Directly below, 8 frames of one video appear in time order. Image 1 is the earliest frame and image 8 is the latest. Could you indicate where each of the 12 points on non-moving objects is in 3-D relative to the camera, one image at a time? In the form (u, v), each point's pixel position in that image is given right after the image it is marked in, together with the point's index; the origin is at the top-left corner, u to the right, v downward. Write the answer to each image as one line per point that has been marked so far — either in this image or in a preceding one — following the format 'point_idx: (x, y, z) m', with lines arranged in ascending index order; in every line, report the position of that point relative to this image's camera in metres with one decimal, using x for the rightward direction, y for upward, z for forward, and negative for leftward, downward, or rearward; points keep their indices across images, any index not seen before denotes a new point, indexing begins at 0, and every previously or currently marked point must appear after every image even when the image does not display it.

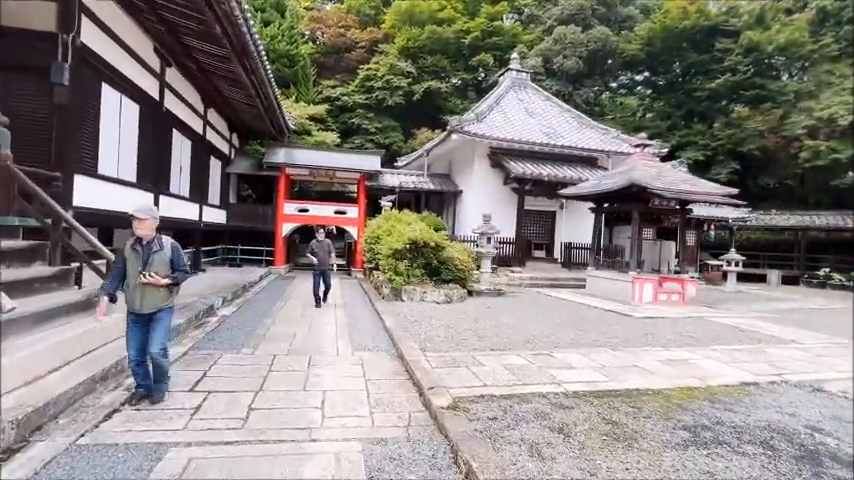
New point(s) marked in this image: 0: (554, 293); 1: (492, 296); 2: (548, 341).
0: (+3.2, -1.3, +11.0) m
1: (+1.5, -1.3, +9.8) m
2: (+1.6, -1.4, +5.8) m
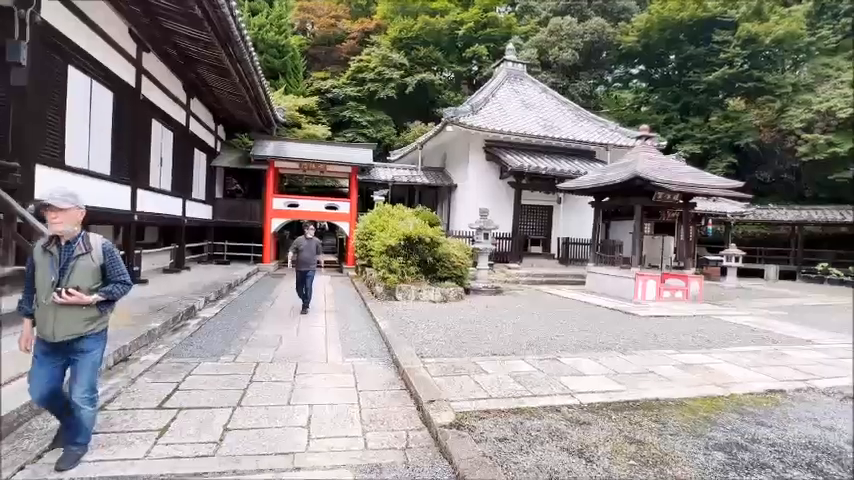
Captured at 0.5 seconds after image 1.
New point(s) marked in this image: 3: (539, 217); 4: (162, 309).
0: (+3.1, -1.2, +10.7) m
1: (+1.4, -1.2, +9.5) m
2: (+1.6, -1.3, +5.4) m
3: (+3.6, +0.8, +14.2) m
4: (-3.7, -1.0, +6.1) m
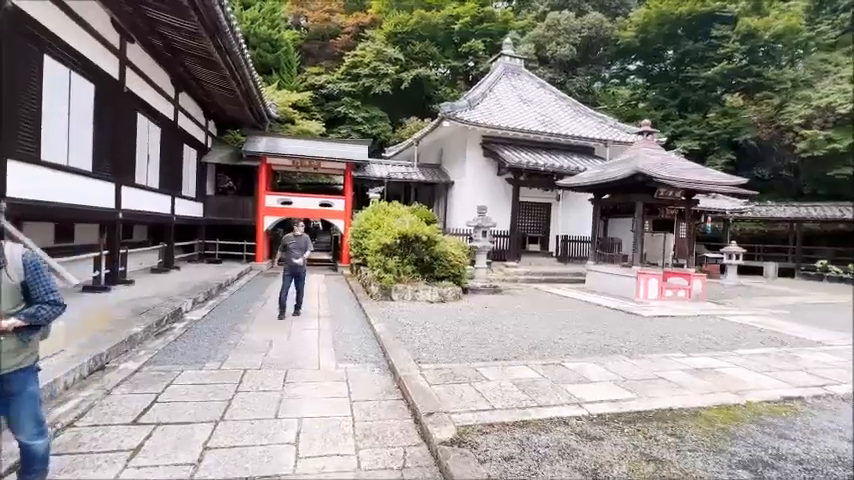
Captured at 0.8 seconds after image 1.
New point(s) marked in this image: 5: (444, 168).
0: (+3.0, -1.2, +10.4) m
1: (+1.3, -1.1, +9.2) m
2: (+1.5, -1.3, +5.2) m
3: (+3.5, +0.8, +14.0) m
4: (-3.8, -1.0, +5.8) m
5: (+0.6, +2.5, +15.3) m
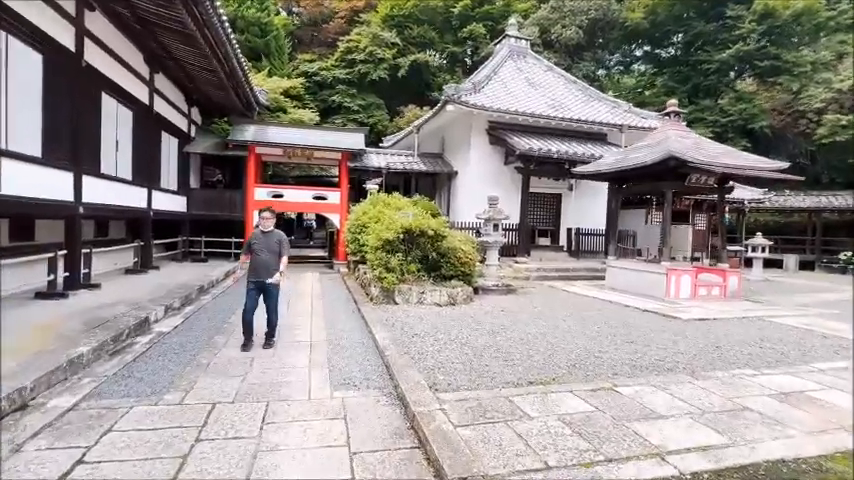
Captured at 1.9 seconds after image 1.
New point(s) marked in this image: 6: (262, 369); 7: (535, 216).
0: (+3.1, -1.0, +9.5) m
1: (+1.4, -1.0, +8.3) m
2: (+1.7, -1.2, +4.2) m
3: (+3.6, +1.0, +13.1) m
4: (-3.6, -0.9, +4.9) m
5: (+0.7, +2.7, +14.3) m
6: (-1.6, -1.2, +4.2) m
7: (+3.2, +0.7, +13.0) m
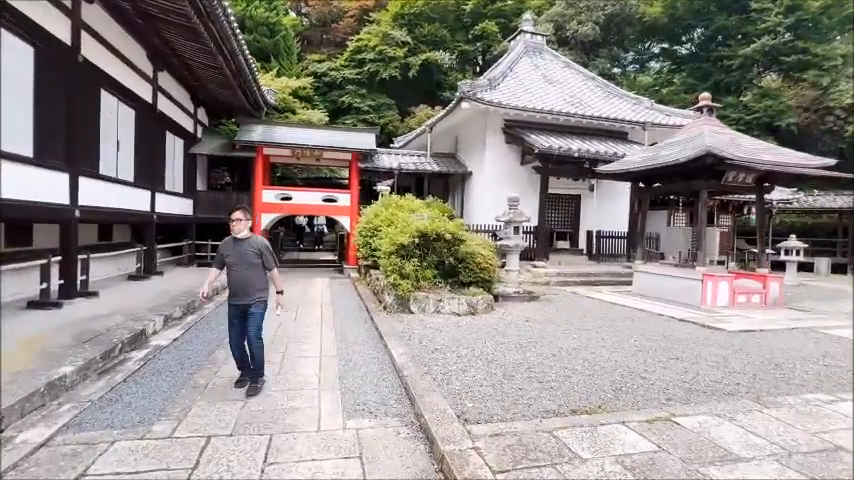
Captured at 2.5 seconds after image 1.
0: (+3.4, -1.1, +8.9) m
1: (+1.7, -1.1, +7.8) m
2: (+1.9, -1.3, +3.7) m
3: (+4.0, +0.9, +12.5) m
4: (-3.4, -1.0, +4.4) m
5: (+1.1, +2.6, +13.8) m
6: (-1.4, -1.3, +3.7) m
7: (+3.6, +0.6, +12.4) m
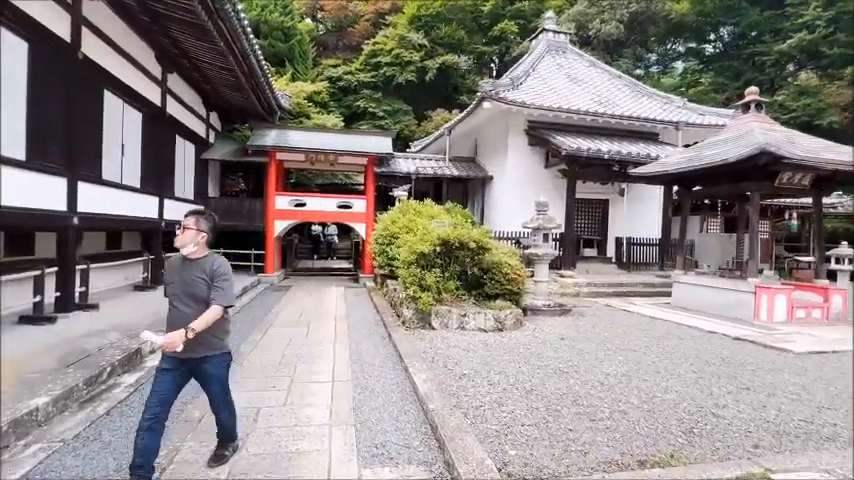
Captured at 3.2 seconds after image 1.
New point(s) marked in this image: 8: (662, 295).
0: (+3.8, -1.2, +8.2) m
1: (+2.1, -1.2, +7.1) m
2: (+2.1, -1.3, +3.0) m
3: (+4.5, +0.7, +11.8) m
4: (-3.1, -1.1, +4.0) m
5: (+1.6, +2.4, +13.2) m
6: (-1.2, -1.4, +3.2) m
7: (+4.1, +0.4, +11.7) m
8: (+5.2, -1.2, +9.7) m
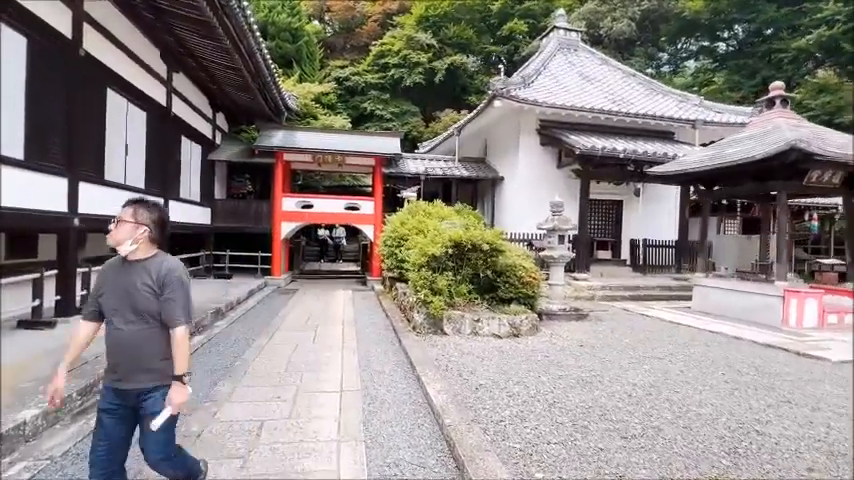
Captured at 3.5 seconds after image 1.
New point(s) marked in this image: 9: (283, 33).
0: (+4.0, -1.3, +7.9) m
1: (+2.2, -1.3, +6.8) m
2: (+2.2, -1.3, +2.7) m
3: (+4.7, +0.7, +11.5) m
4: (-3.0, -1.1, +3.8) m
5: (+1.9, +2.3, +12.9) m
6: (-1.1, -1.4, +2.9) m
7: (+4.3, +0.4, +11.4) m
8: (+5.4, -1.3, +9.4) m
9: (-5.9, +8.5, +17.9) m
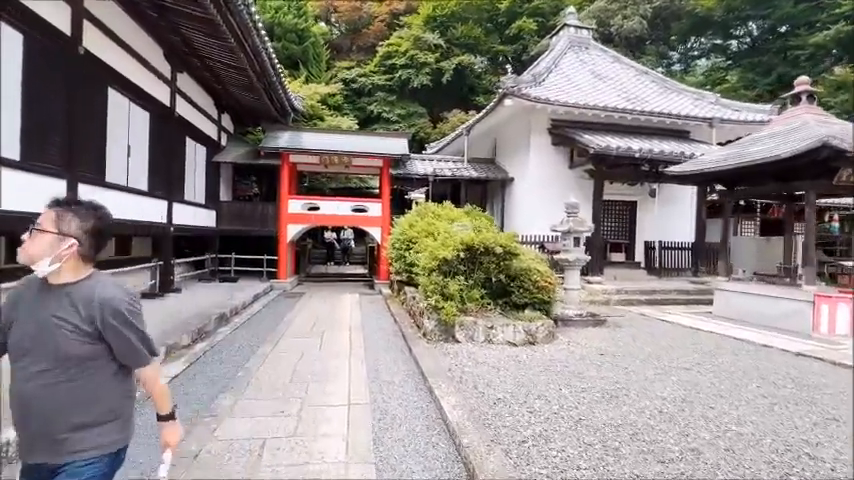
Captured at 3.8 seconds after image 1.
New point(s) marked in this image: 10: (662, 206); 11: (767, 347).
0: (+4.2, -1.3, +7.6) m
1: (+2.4, -1.3, +6.5) m
2: (+2.3, -1.4, +2.5) m
3: (+4.9, +0.6, +11.2) m
4: (-2.9, -1.1, +3.6) m
5: (+2.1, +2.2, +12.7) m
6: (-1.0, -1.4, +2.7) m
7: (+4.6, +0.3, +11.1) m
8: (+5.6, -1.3, +9.1) m
9: (-5.6, +8.4, +17.7) m
10: (+6.0, +0.9, +11.3) m
11: (+4.3, -1.3, +5.5) m
